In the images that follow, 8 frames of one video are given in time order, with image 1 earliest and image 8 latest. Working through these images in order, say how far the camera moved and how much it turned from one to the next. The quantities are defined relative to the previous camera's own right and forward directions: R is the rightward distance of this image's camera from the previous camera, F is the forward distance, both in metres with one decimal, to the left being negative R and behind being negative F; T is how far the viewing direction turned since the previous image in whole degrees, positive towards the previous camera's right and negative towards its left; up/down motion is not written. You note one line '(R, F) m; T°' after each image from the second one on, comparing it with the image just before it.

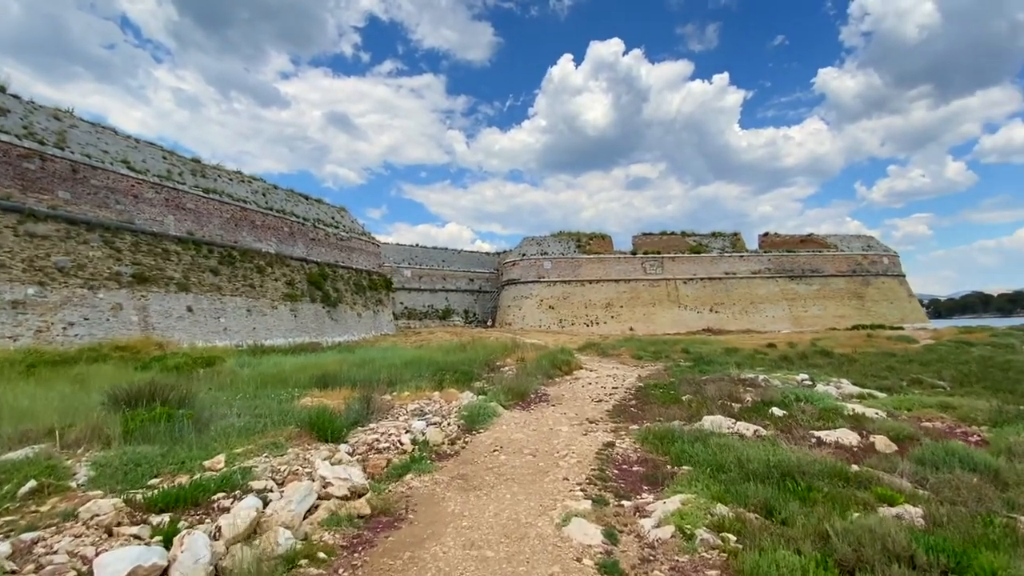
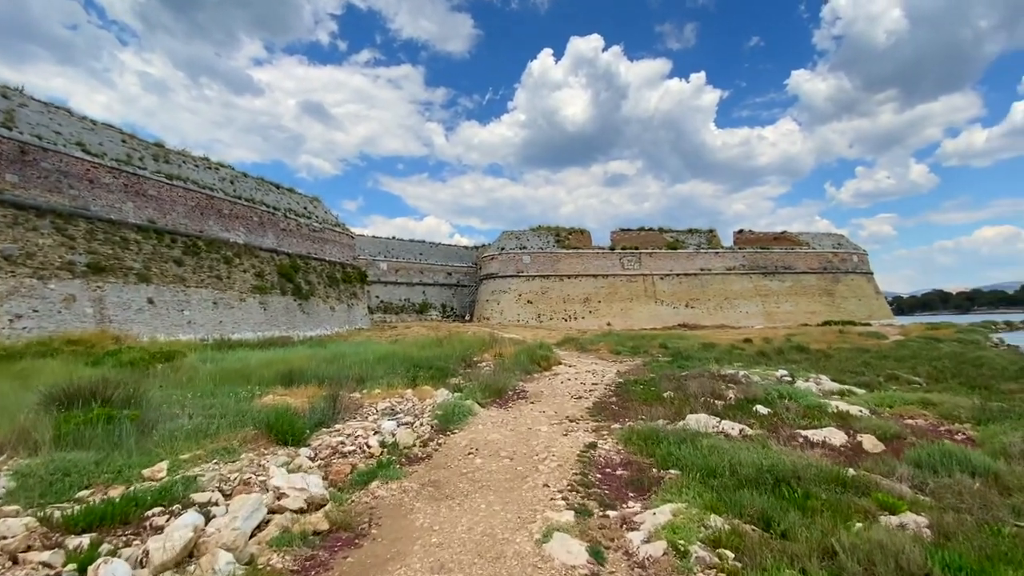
(0.0, +0.4) m; +3°
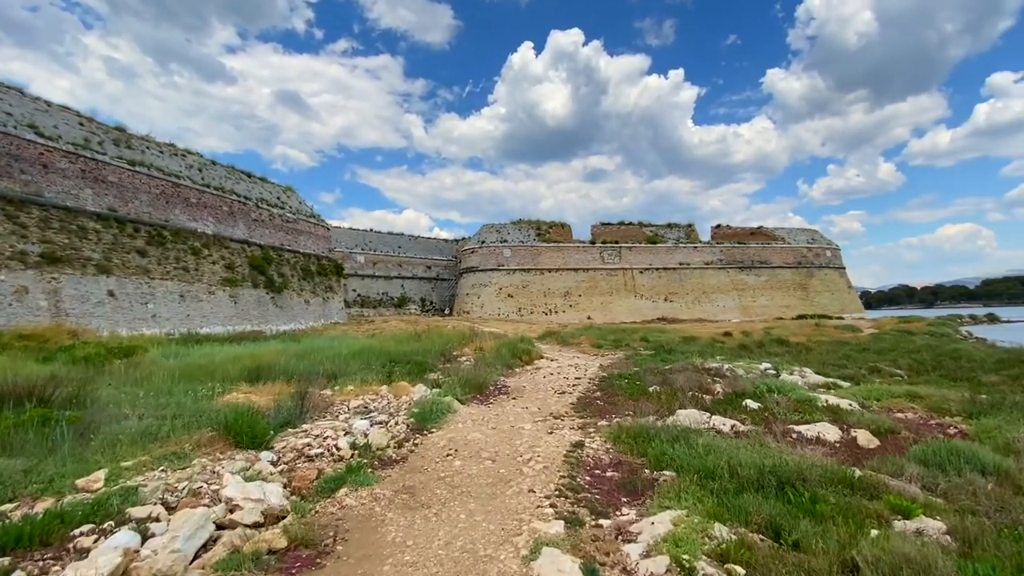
(0.0, +0.4) m; +2°
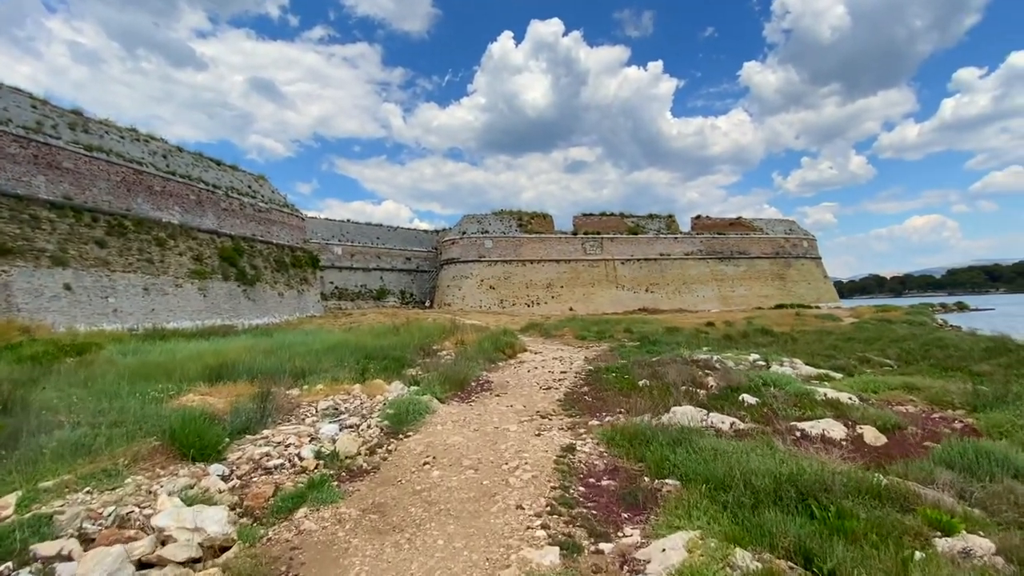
(0.0, +0.5) m; +2°
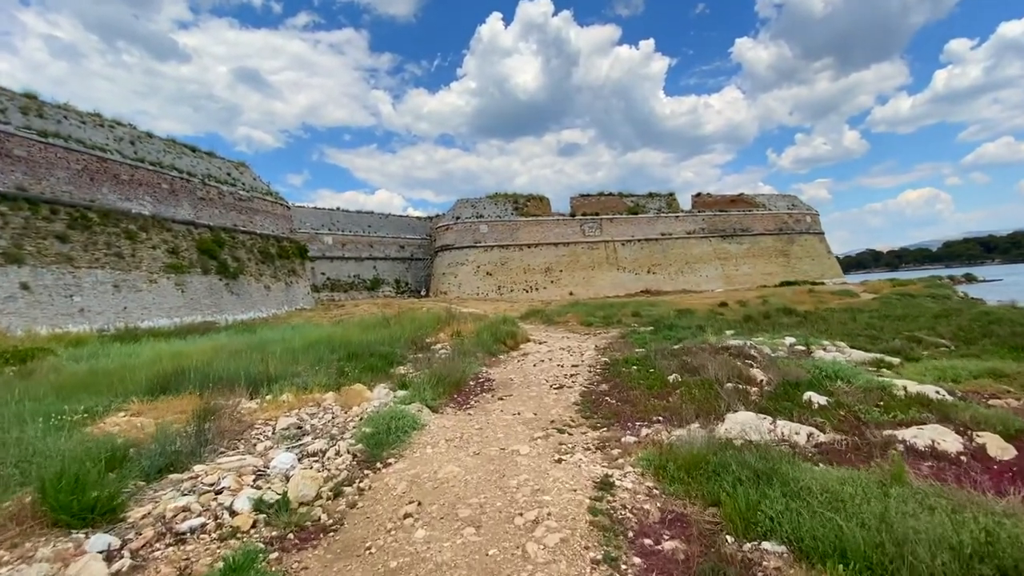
(-0.1, +1.3) m; 0°
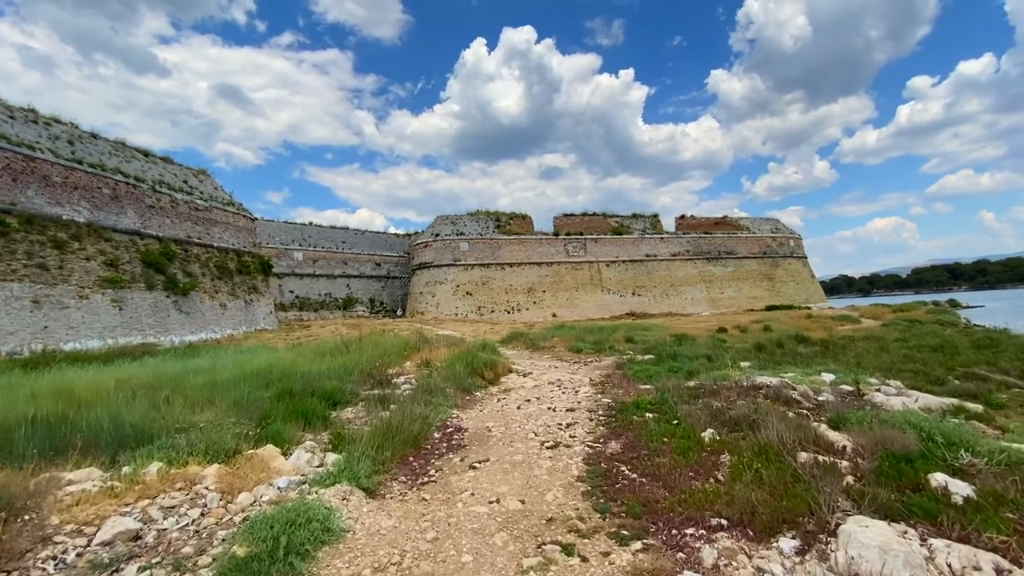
(0.0, +1.8) m; +2°
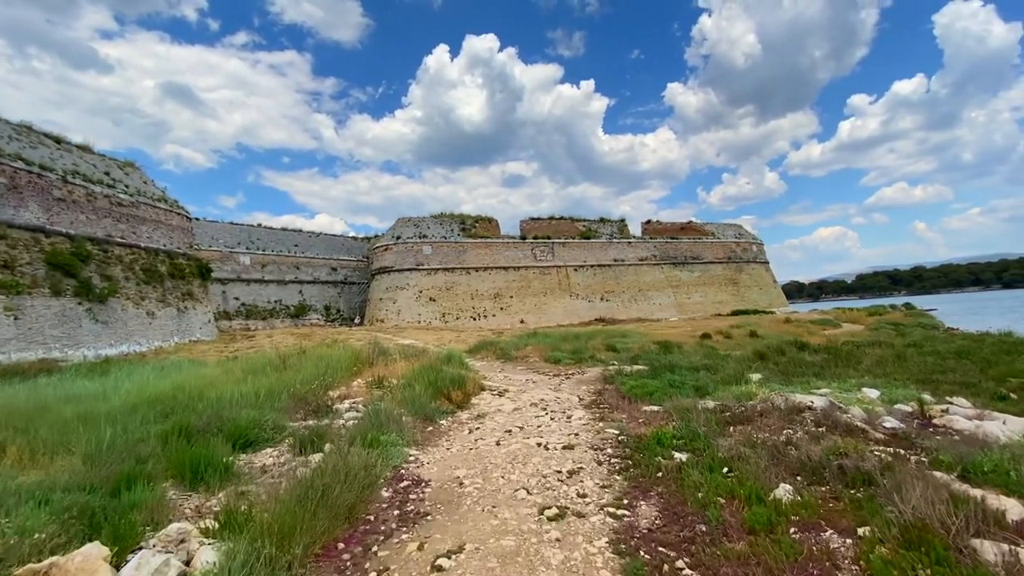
(-0.1, +1.7) m; +4°
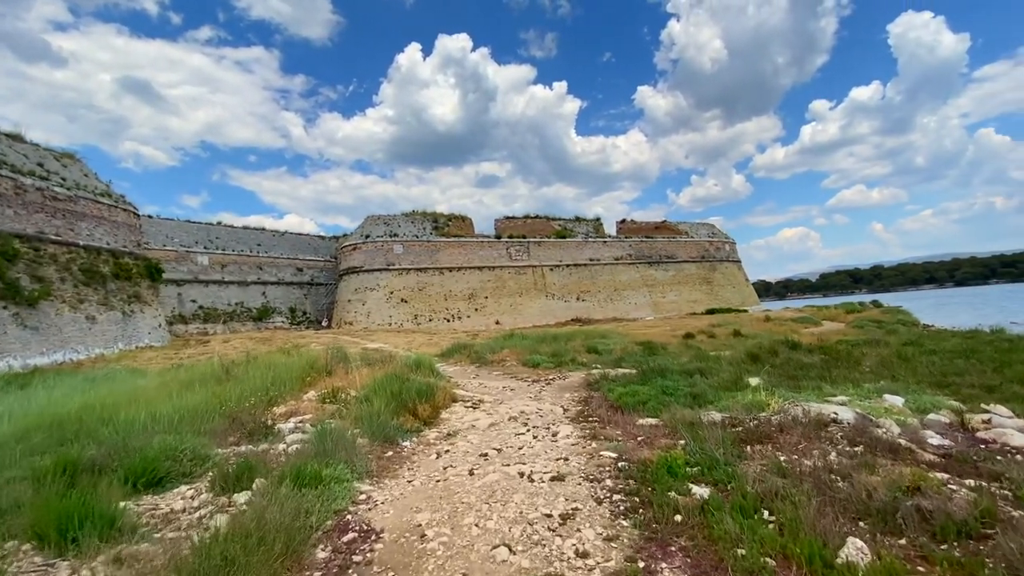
(0.0, +1.0) m; +3°
